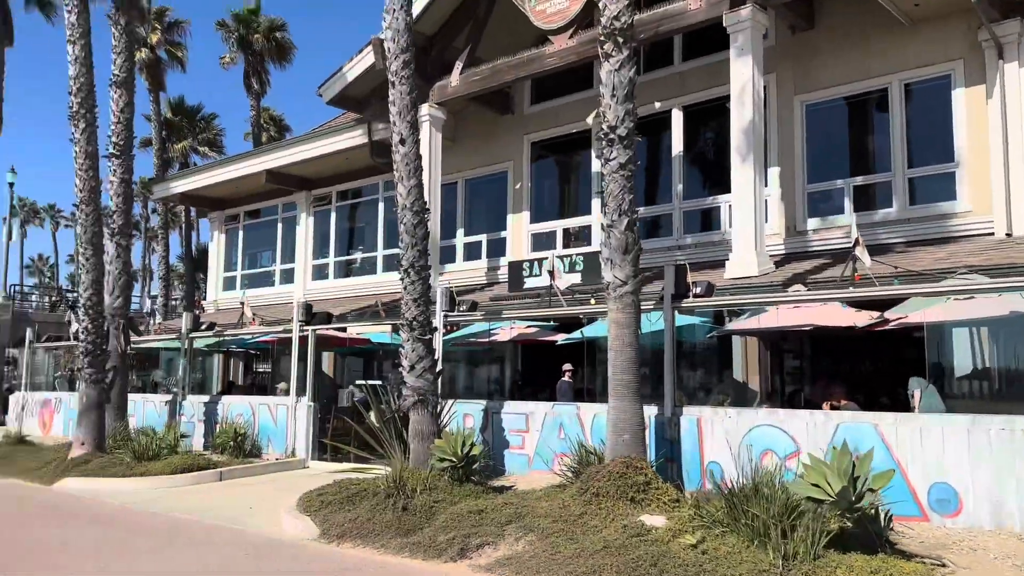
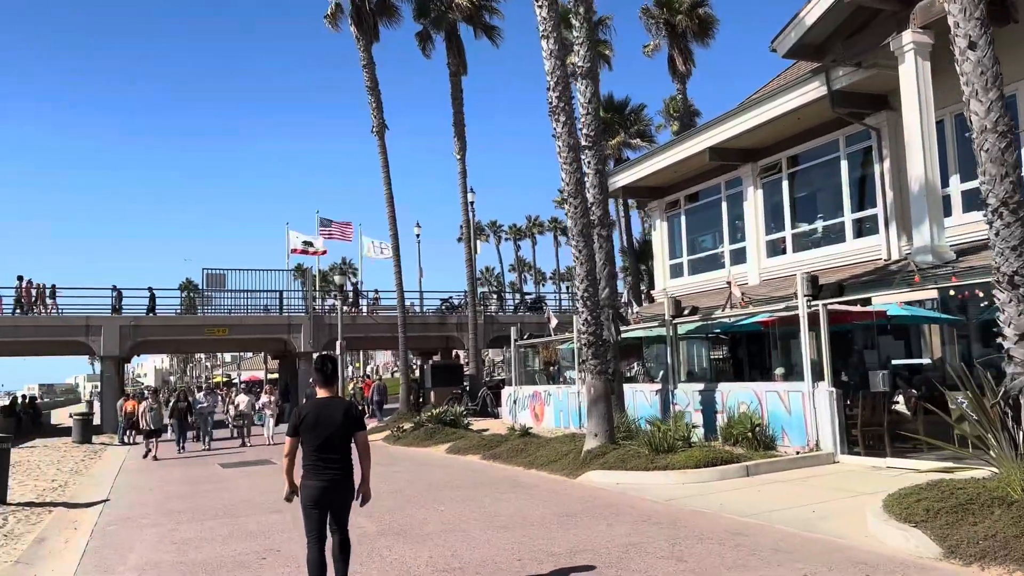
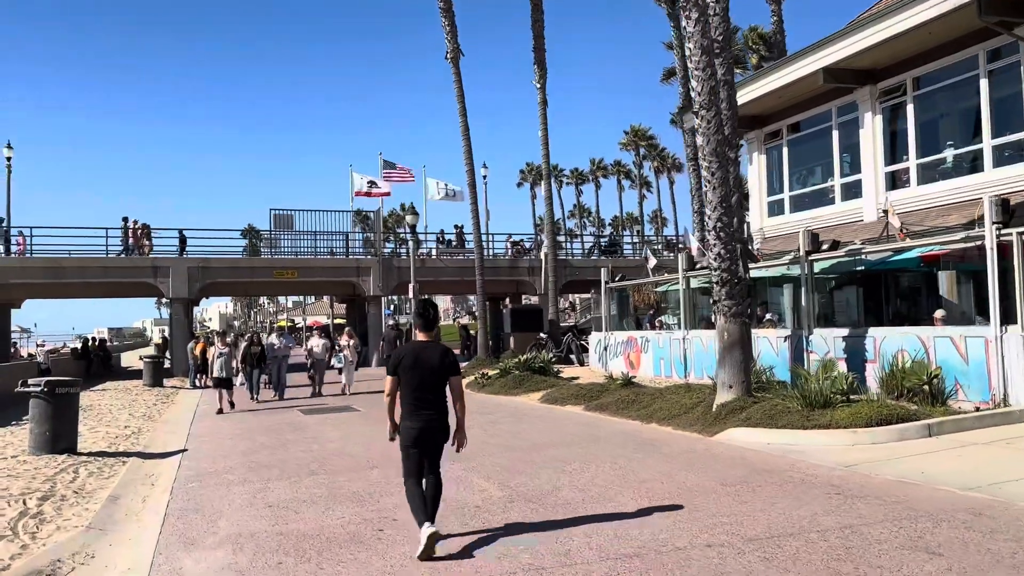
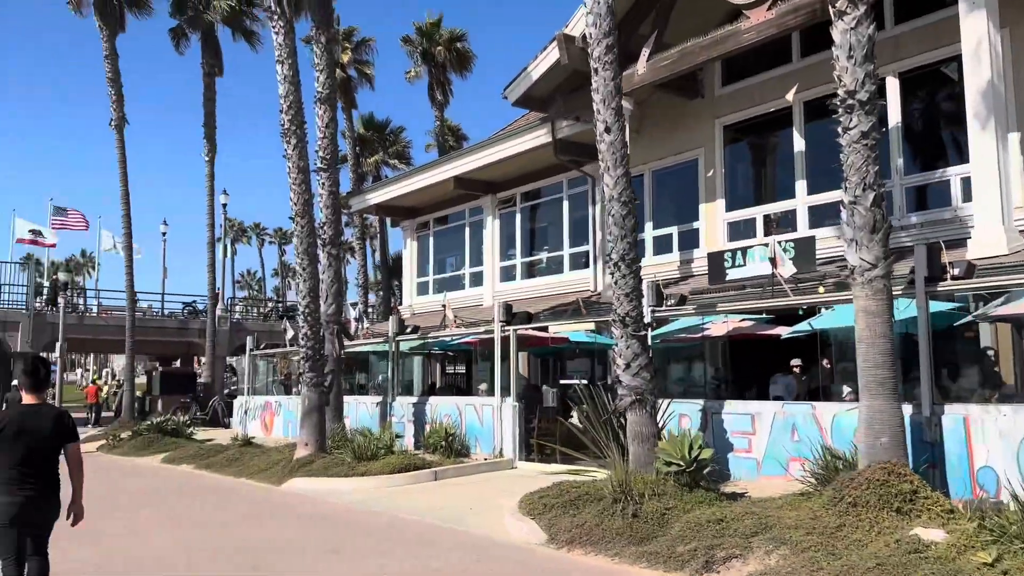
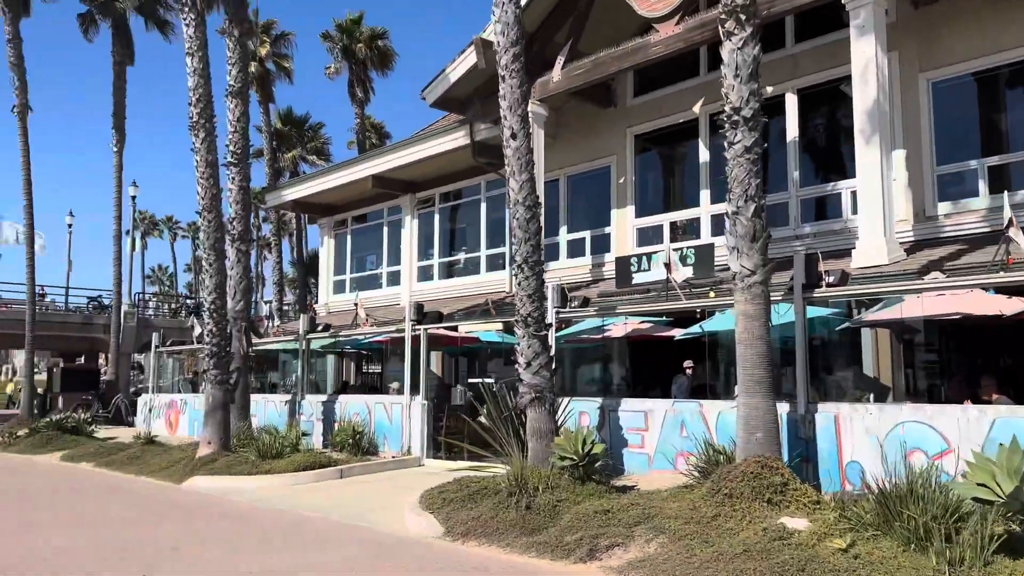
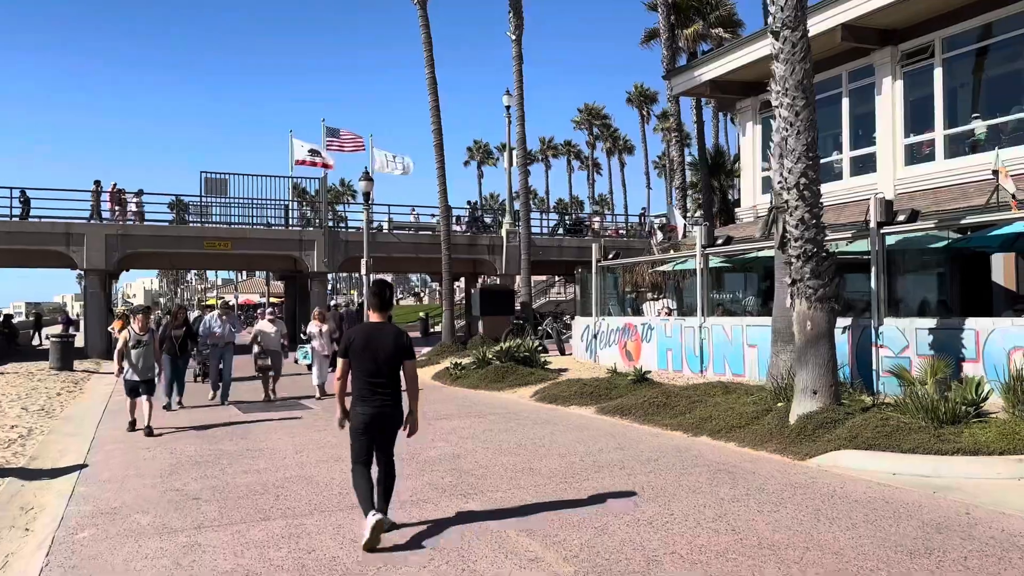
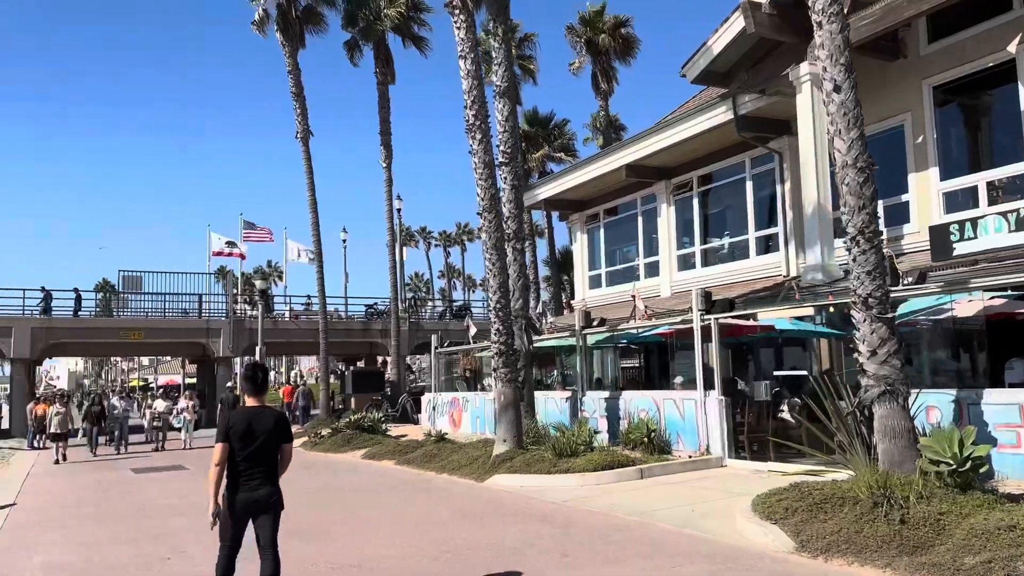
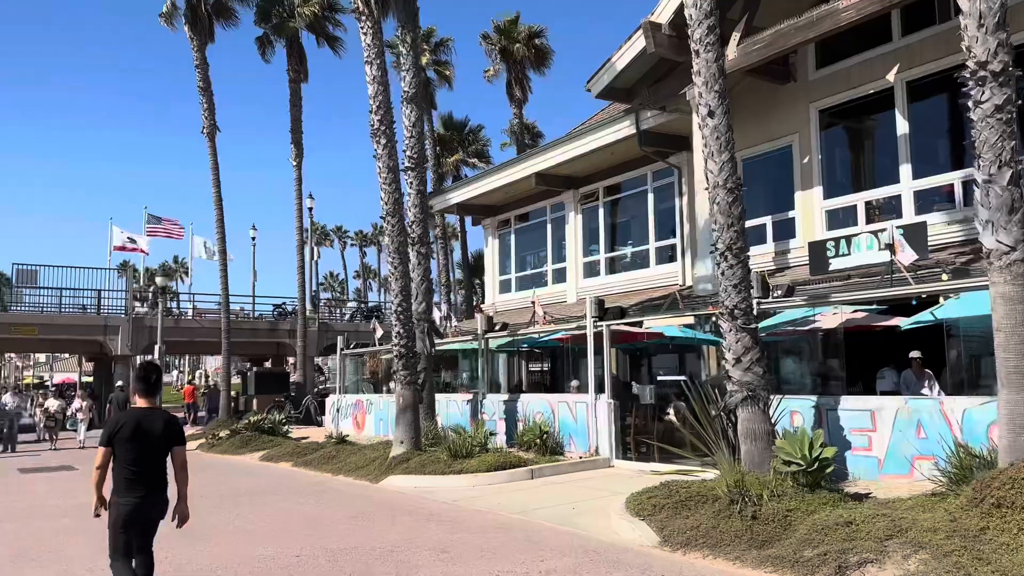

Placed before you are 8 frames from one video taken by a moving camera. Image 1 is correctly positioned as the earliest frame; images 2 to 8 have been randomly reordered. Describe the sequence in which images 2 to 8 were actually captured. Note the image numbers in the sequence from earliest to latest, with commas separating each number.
5, 4, 8, 7, 2, 3, 6
